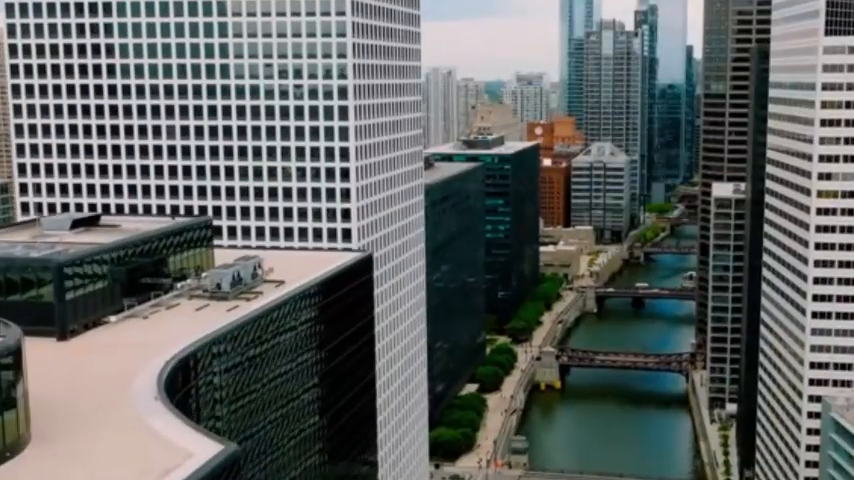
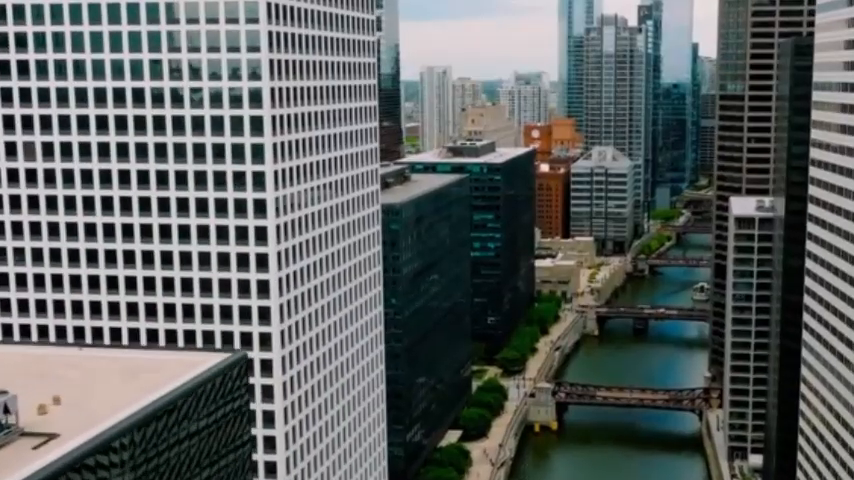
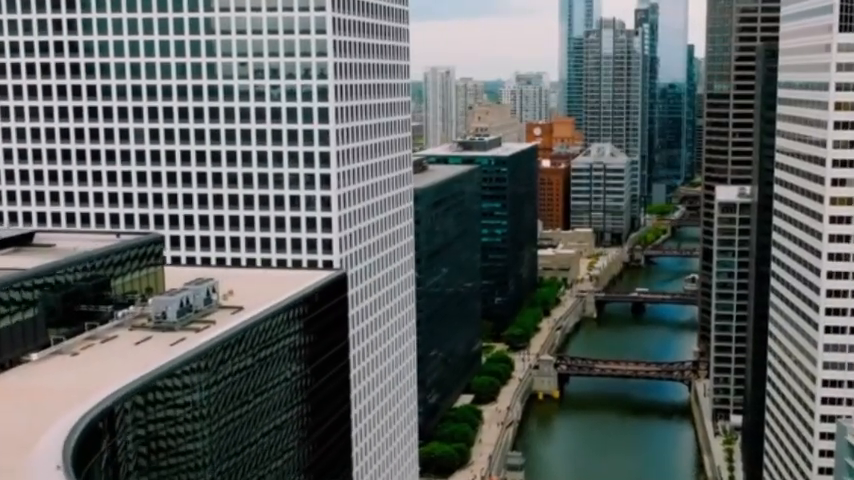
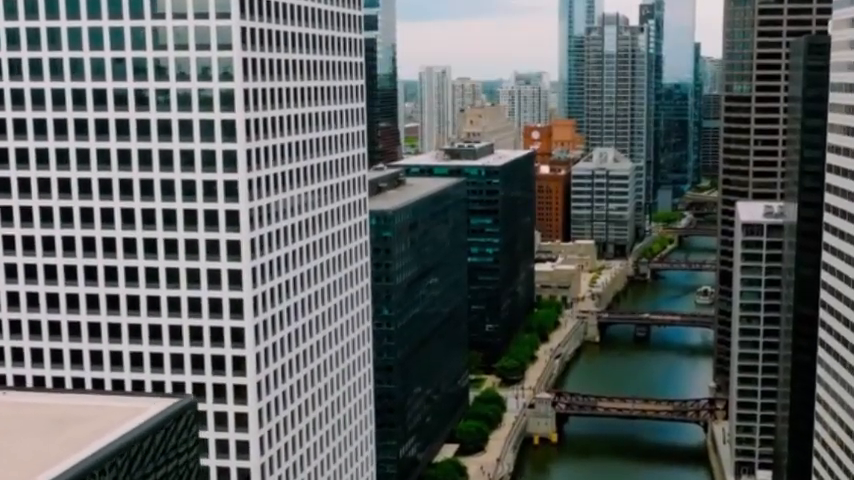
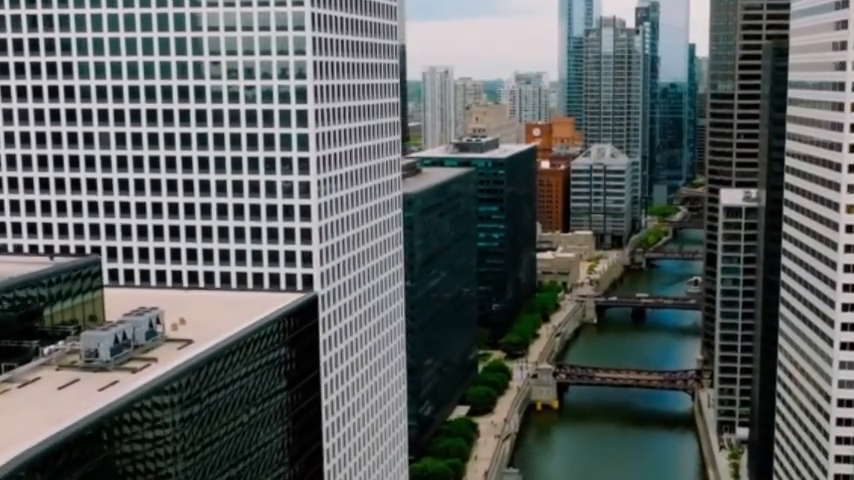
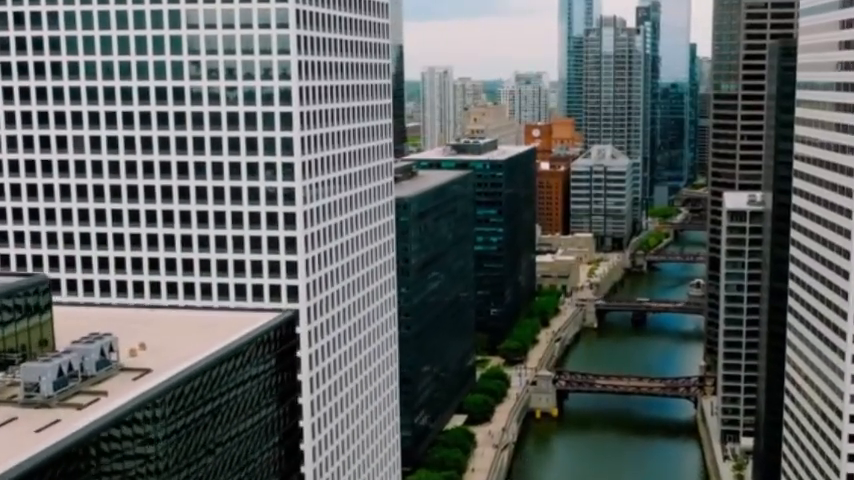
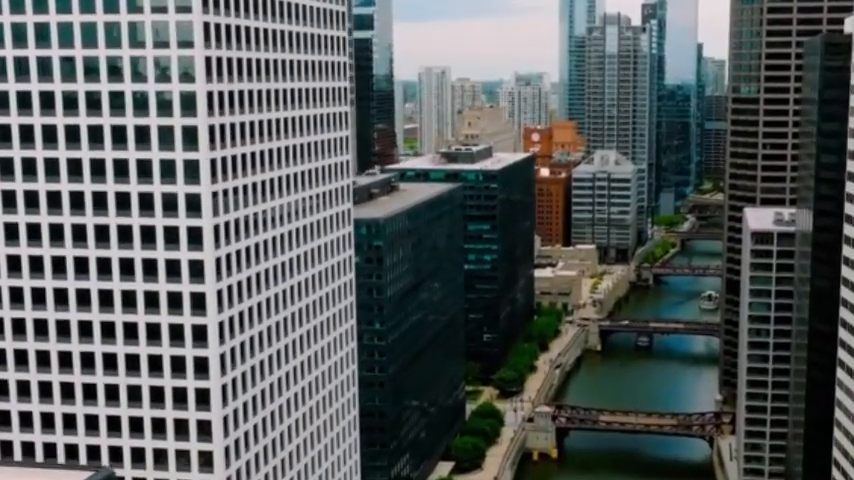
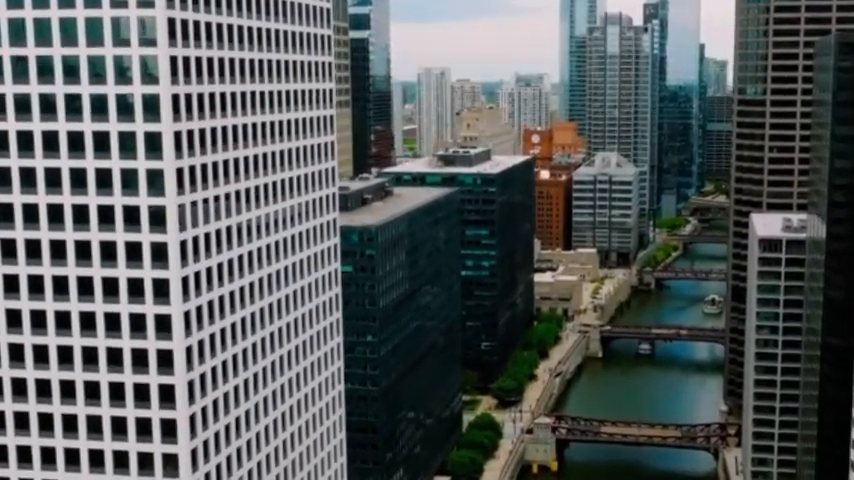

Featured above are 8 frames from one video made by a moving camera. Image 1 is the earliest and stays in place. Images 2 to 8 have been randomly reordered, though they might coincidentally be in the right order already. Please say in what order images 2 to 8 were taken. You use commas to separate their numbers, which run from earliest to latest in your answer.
3, 5, 6, 2, 4, 7, 8
